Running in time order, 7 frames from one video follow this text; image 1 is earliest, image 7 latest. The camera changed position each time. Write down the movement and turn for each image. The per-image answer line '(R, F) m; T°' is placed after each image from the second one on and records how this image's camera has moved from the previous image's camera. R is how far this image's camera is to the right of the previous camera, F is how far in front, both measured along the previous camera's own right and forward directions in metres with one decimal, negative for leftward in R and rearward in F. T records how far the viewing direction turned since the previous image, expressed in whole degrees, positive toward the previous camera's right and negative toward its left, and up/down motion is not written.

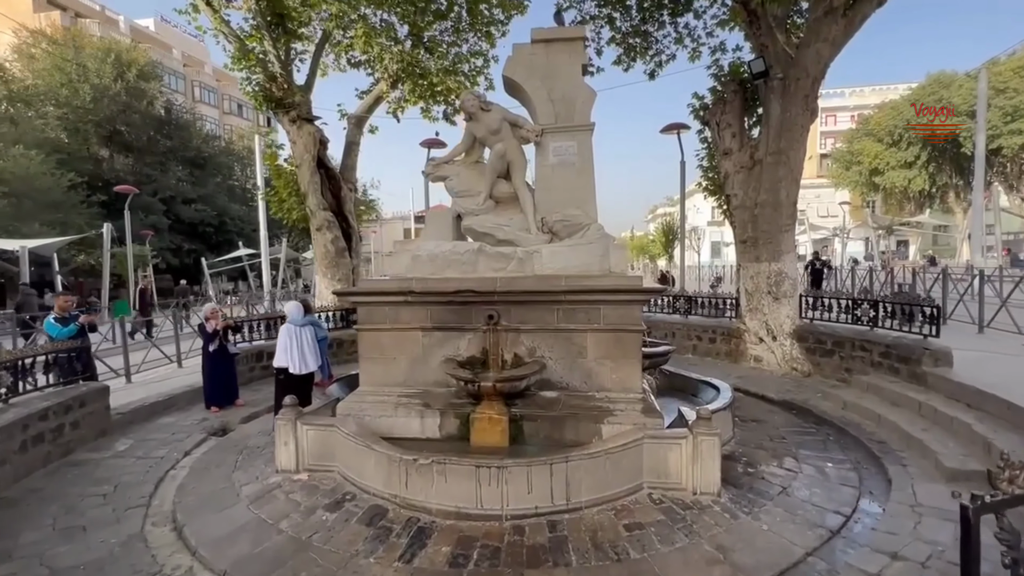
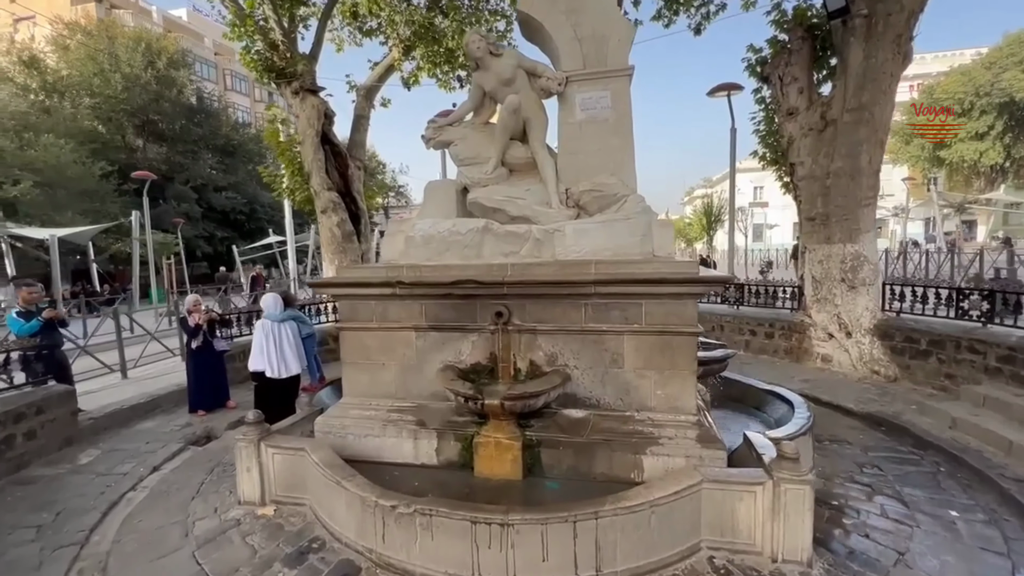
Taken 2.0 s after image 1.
(+0.1, +1.1) m; -4°
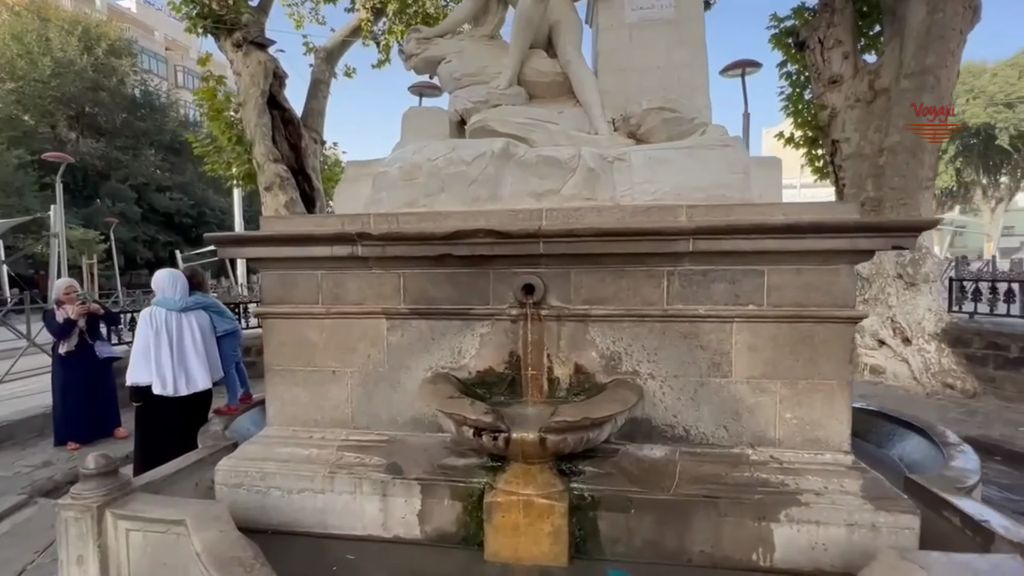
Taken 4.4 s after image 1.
(-0.4, +1.5) m; +4°
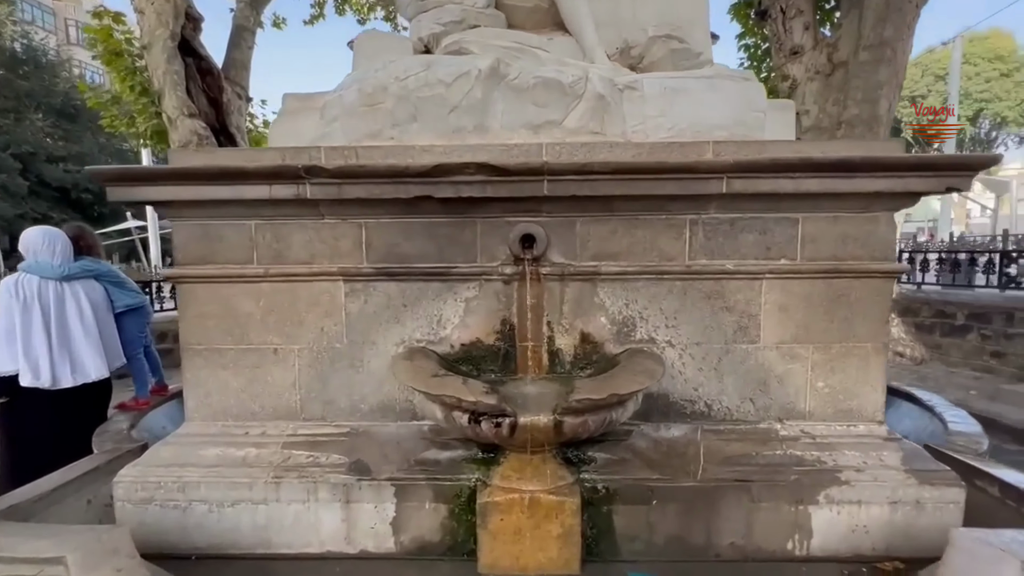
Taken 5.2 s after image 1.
(-0.2, +0.5) m; +7°
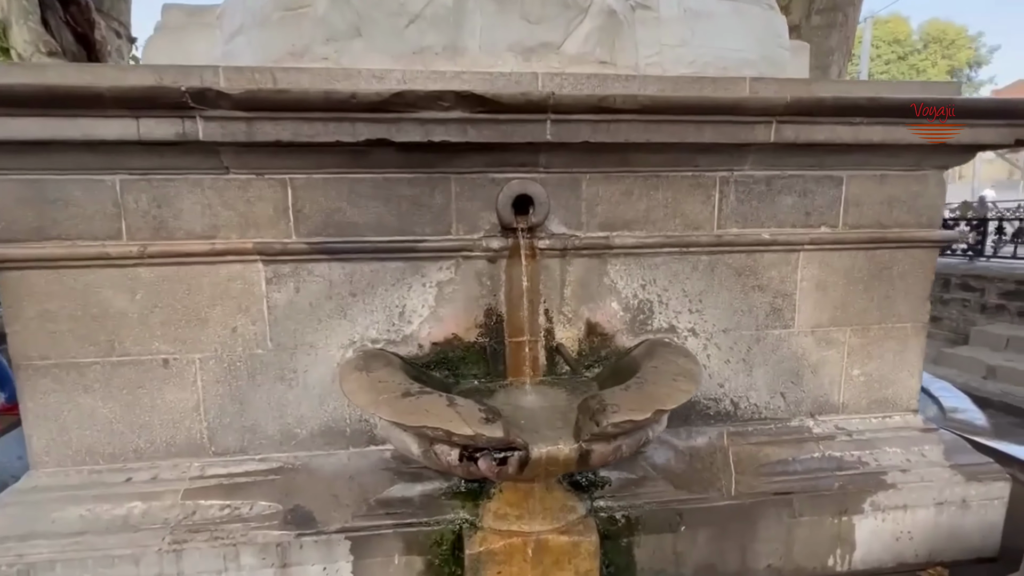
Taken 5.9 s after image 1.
(-0.2, +0.5) m; +8°
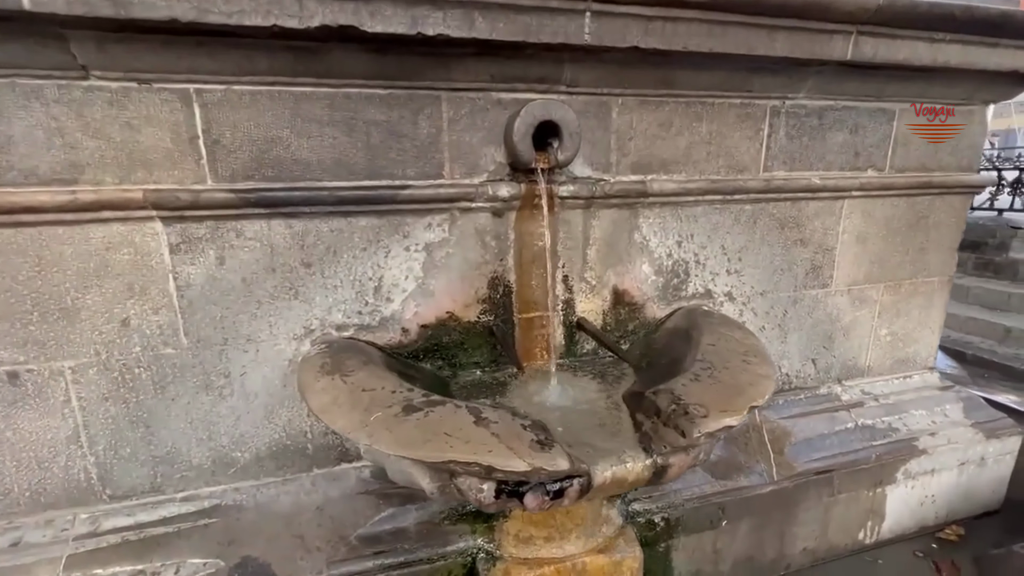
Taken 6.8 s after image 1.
(-0.2, +0.4) m; +9°
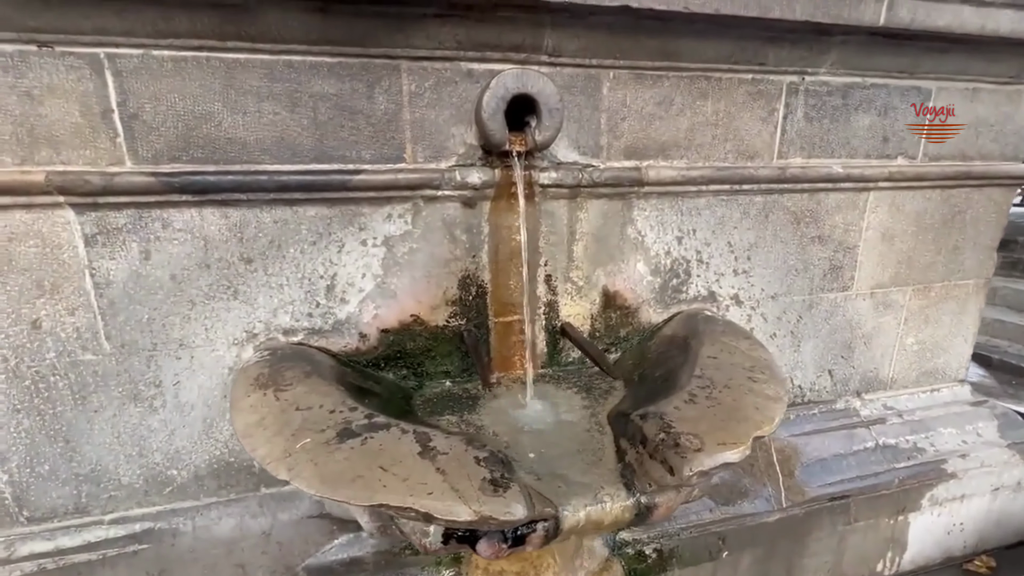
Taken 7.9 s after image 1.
(+0.1, +0.1) m; -1°
